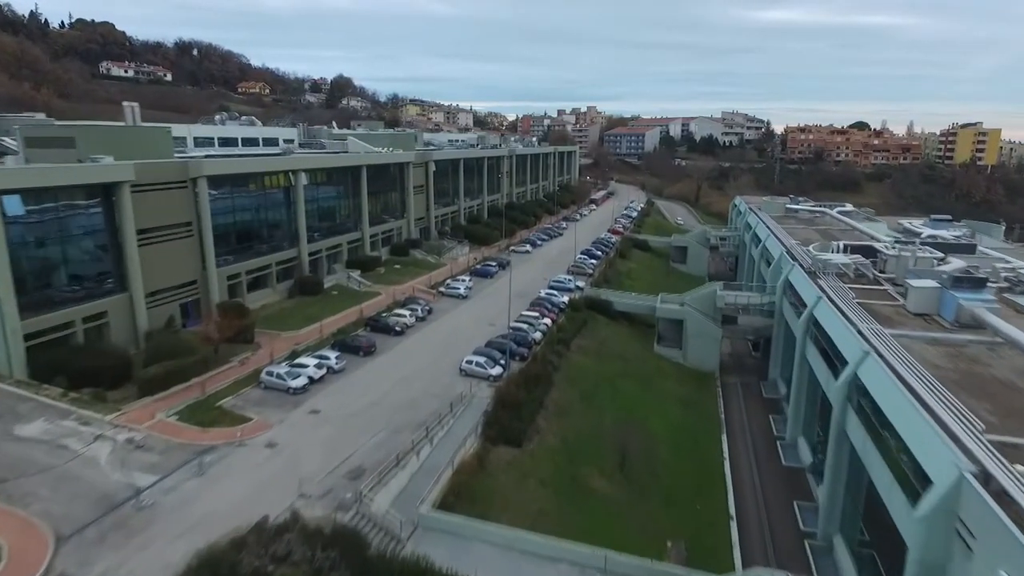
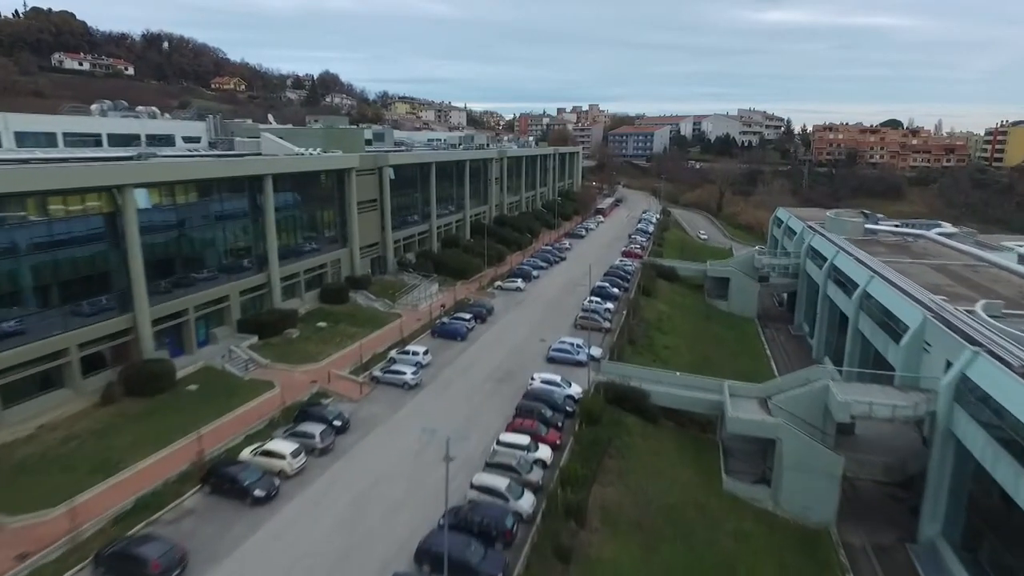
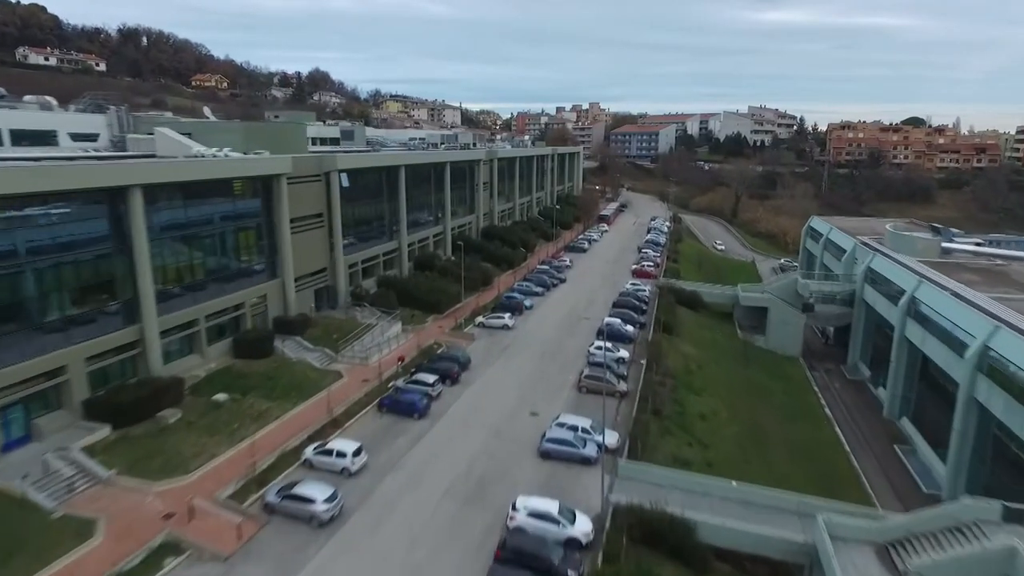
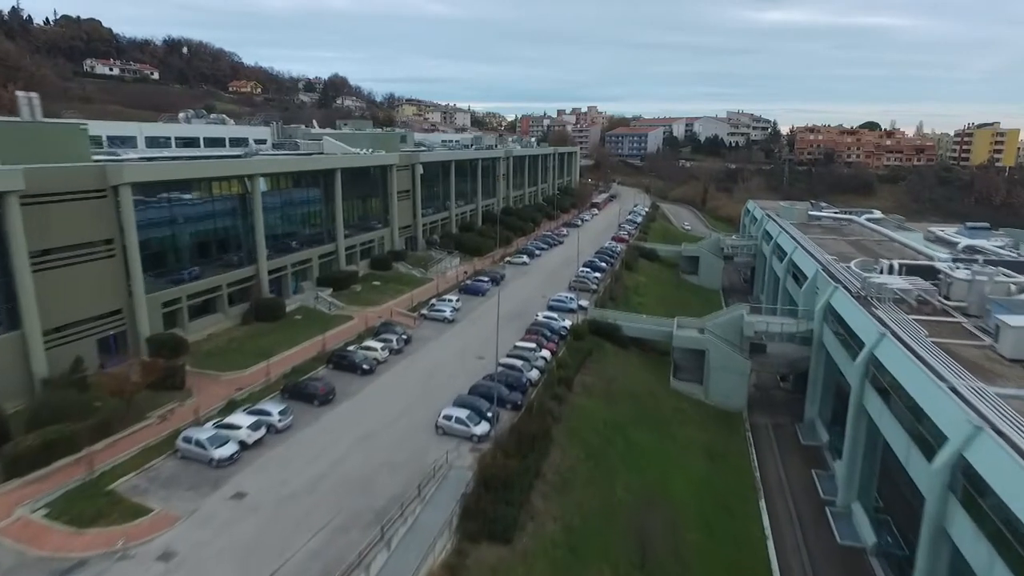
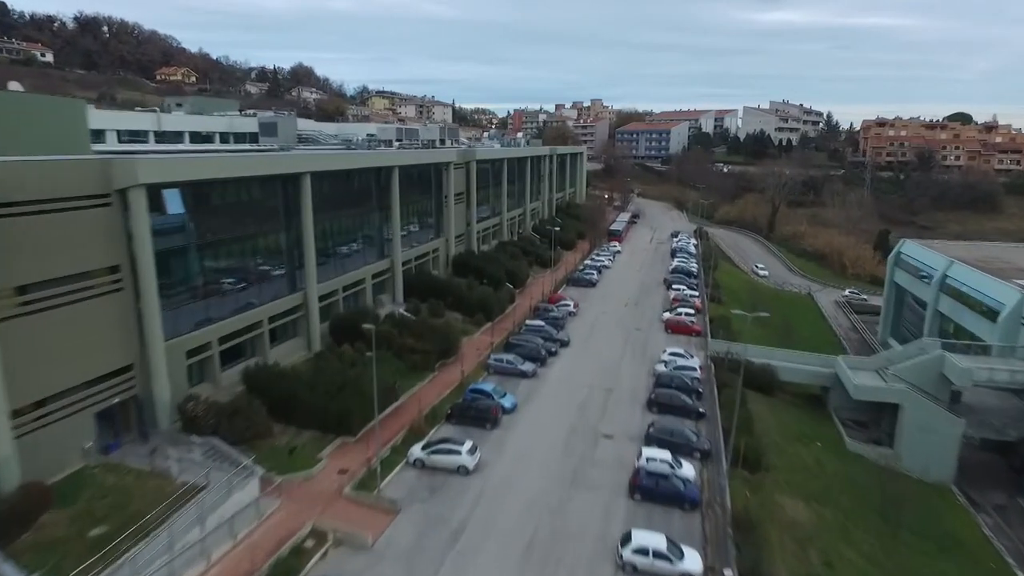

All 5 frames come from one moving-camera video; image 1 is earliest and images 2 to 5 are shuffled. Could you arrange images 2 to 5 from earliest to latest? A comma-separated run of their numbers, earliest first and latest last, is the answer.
4, 2, 3, 5
